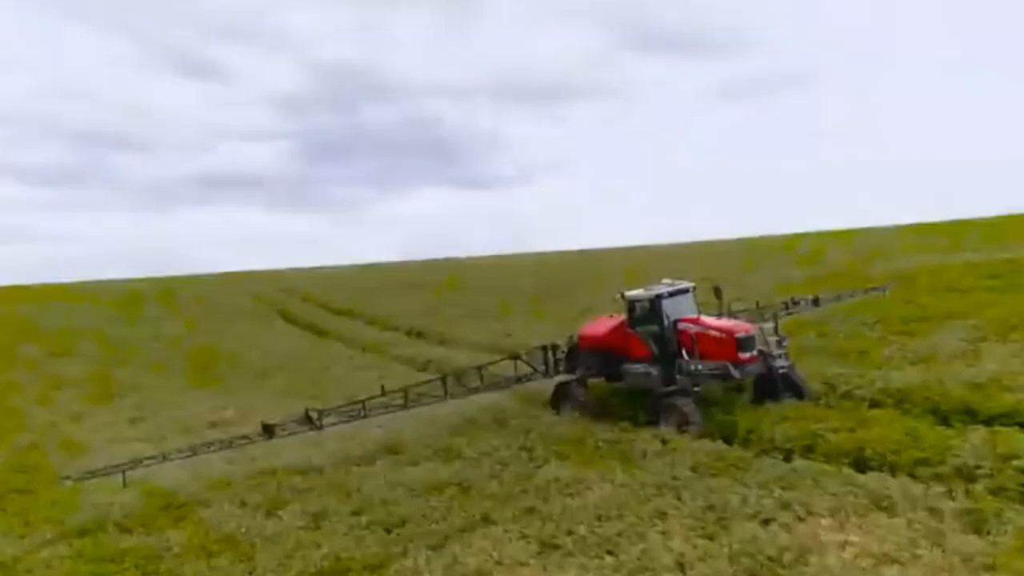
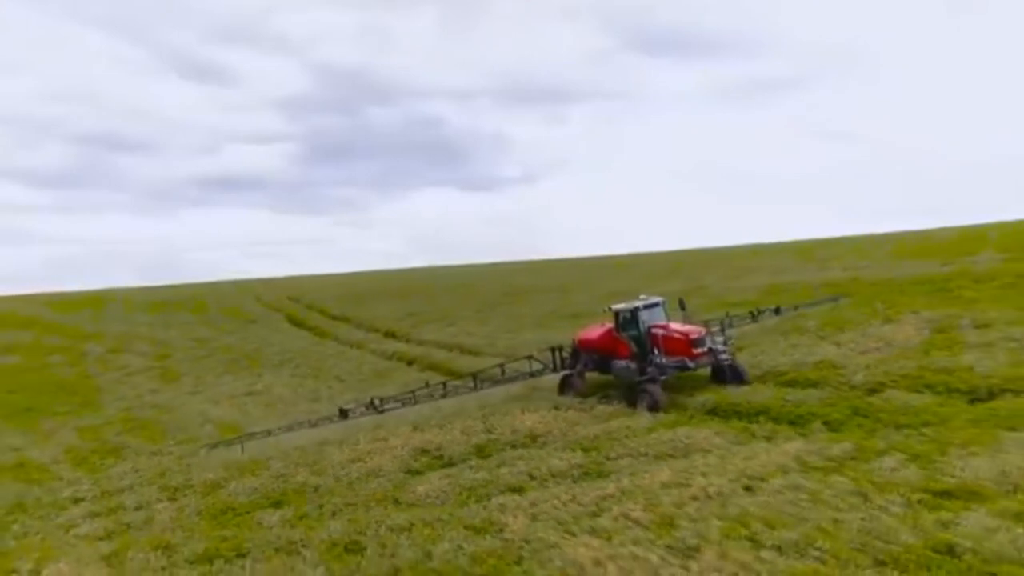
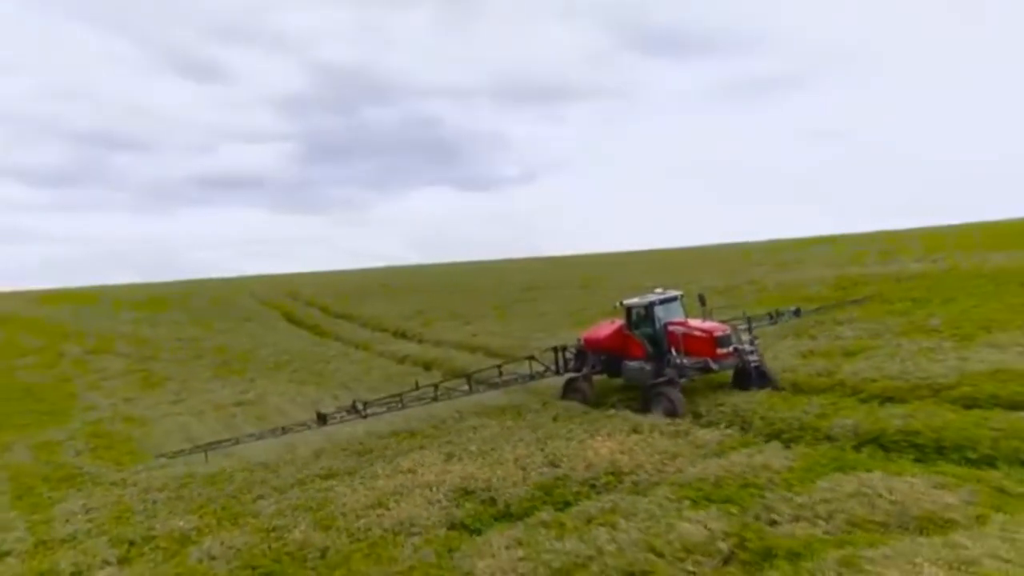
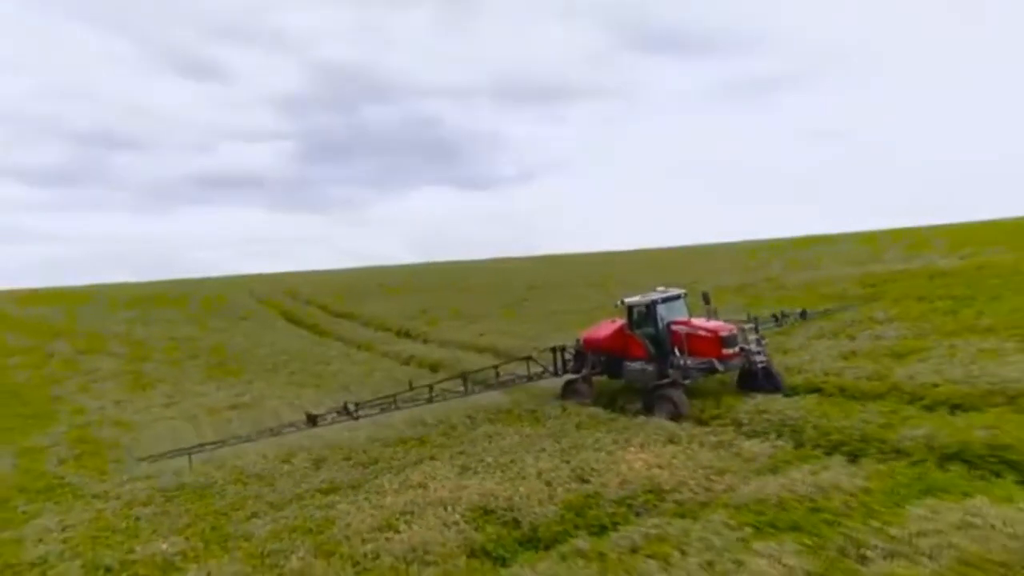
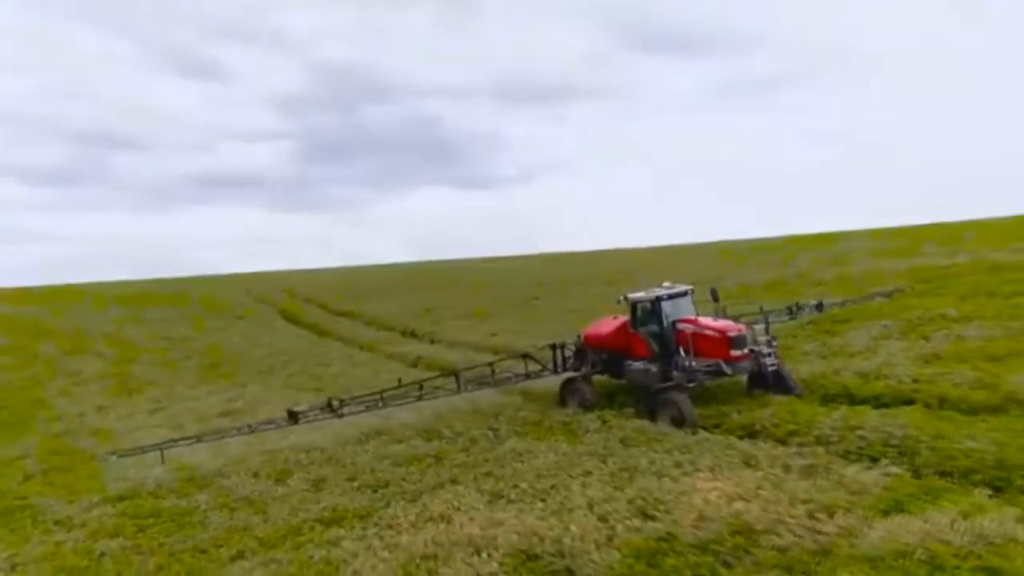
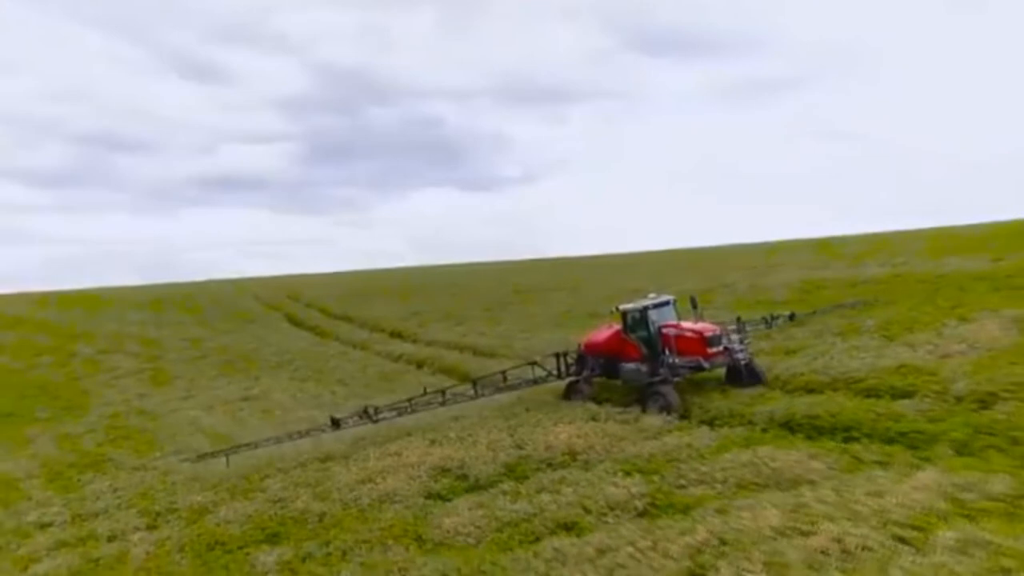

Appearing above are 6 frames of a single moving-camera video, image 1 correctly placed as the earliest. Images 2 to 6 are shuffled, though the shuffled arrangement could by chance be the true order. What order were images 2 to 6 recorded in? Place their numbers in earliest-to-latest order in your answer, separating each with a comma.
5, 4, 3, 6, 2
